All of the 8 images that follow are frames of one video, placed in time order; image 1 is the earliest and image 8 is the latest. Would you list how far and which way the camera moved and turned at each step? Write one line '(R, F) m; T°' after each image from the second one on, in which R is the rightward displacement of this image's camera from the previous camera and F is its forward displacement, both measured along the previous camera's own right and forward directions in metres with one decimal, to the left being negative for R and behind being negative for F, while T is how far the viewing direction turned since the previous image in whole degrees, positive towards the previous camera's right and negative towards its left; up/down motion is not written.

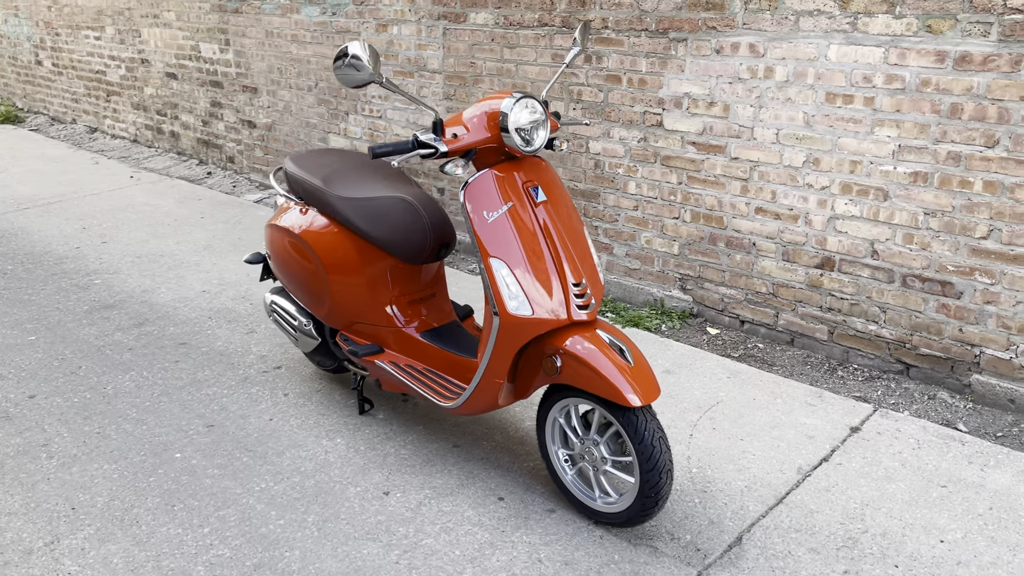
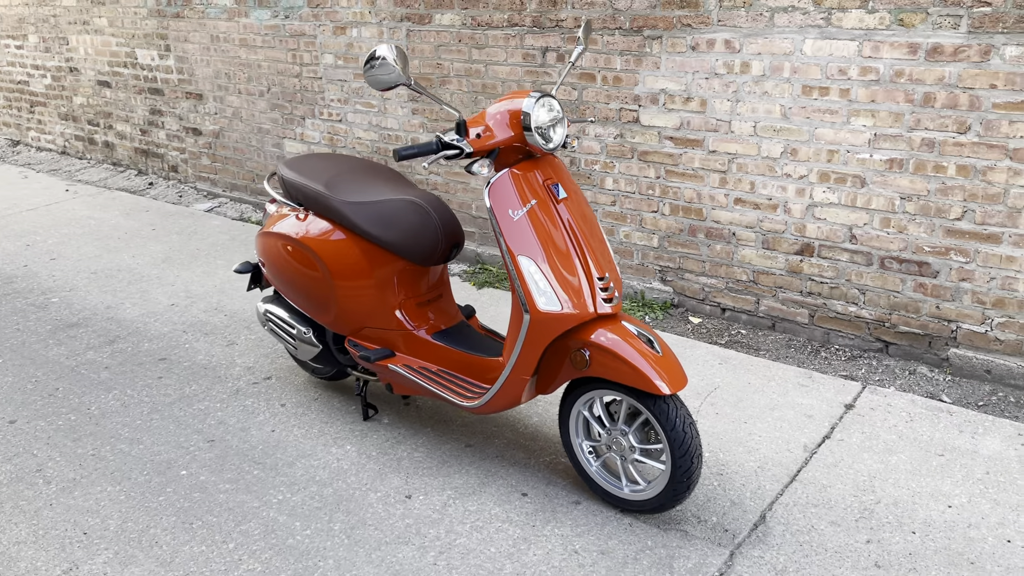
(-0.3, 0.0) m; +5°
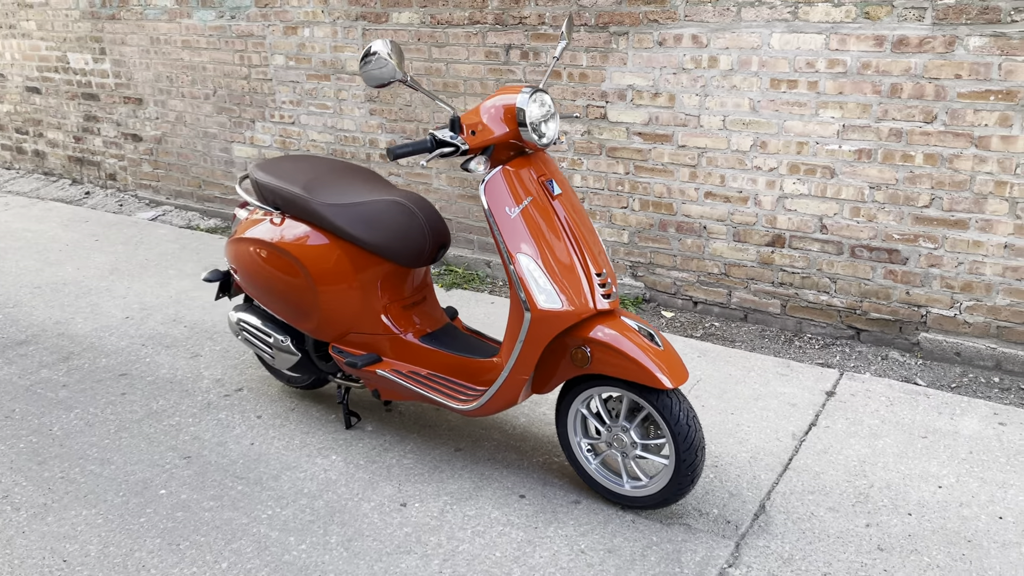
(-0.2, +0.1) m; +4°
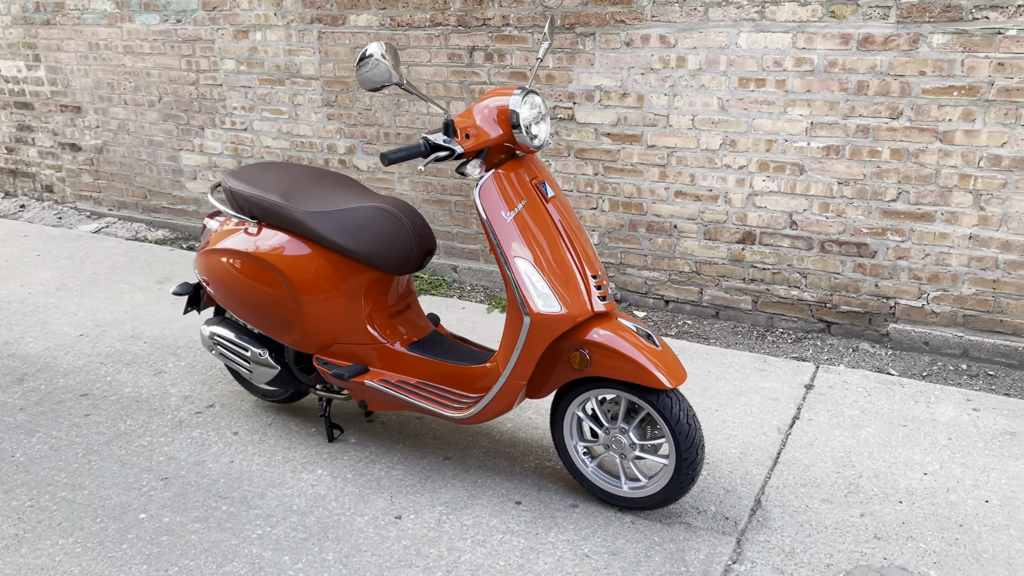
(-0.2, 0.0) m; +4°
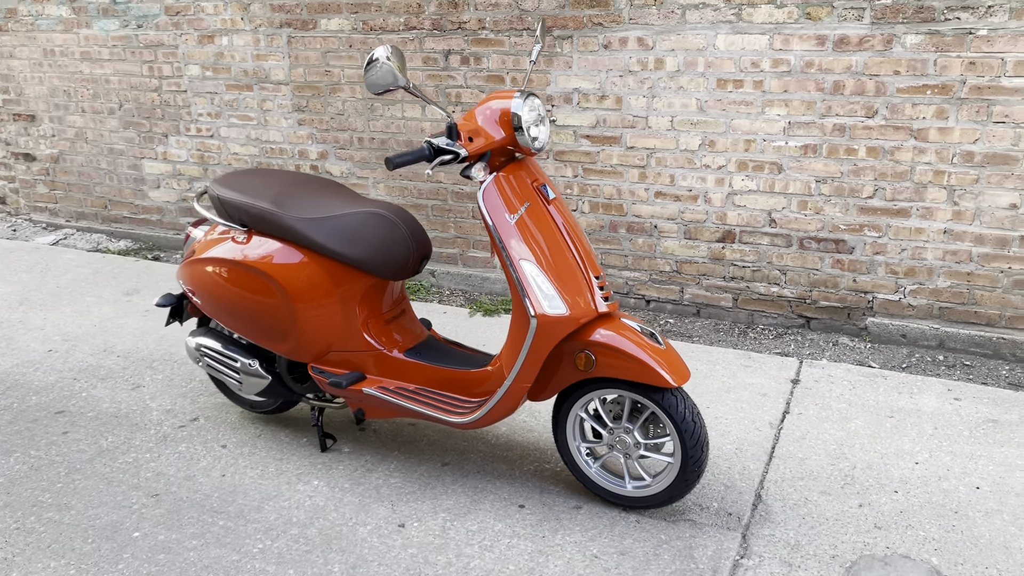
(-0.2, 0.0) m; +3°
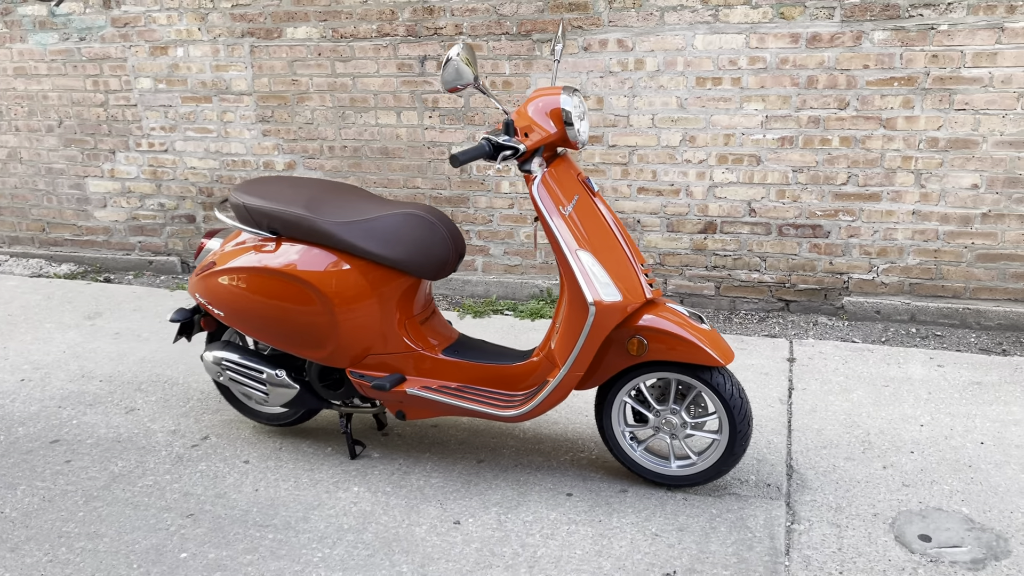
(-0.5, 0.0) m; +7°
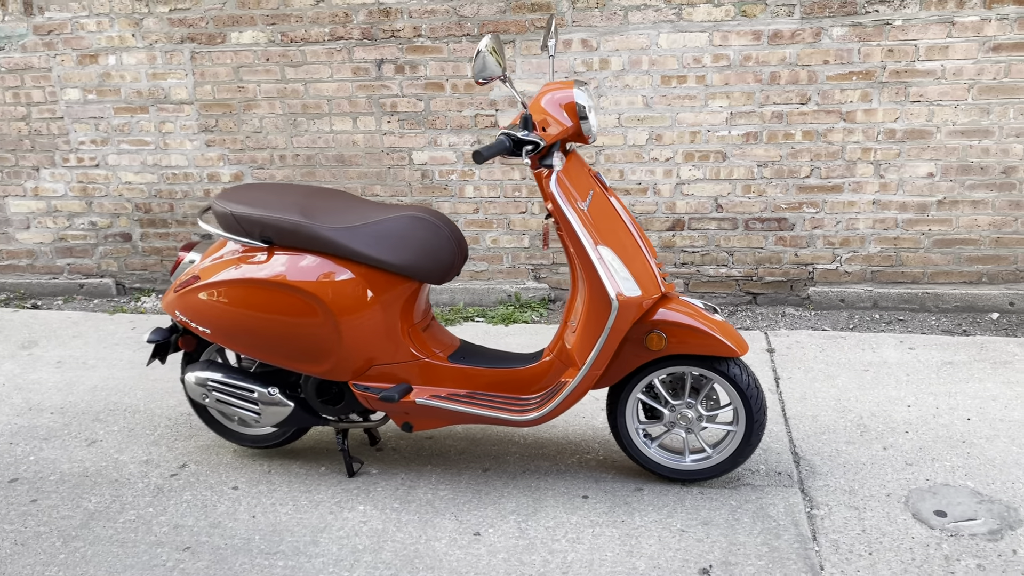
(-0.3, +0.1) m; +7°
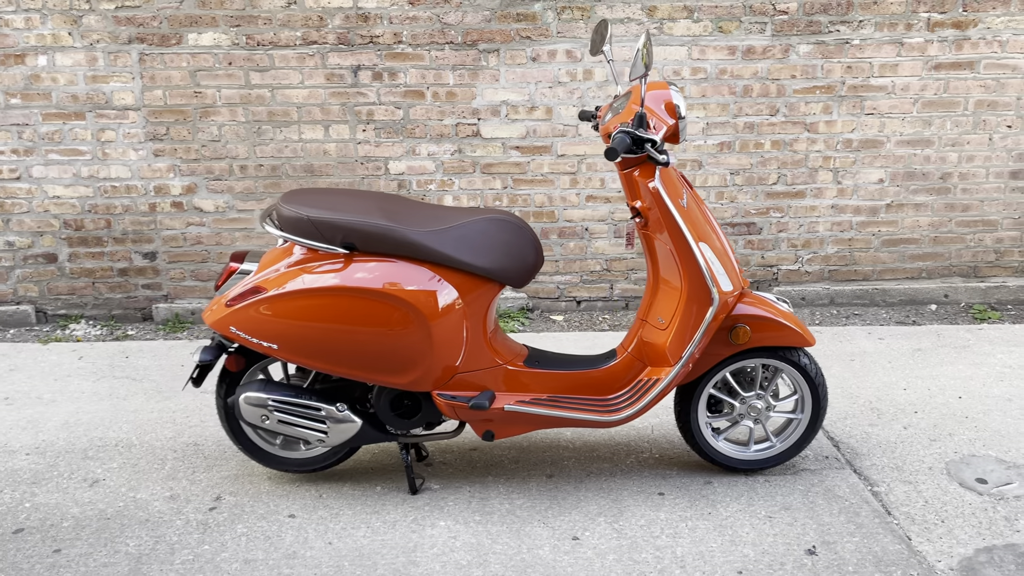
(-0.8, +0.1) m; +13°
